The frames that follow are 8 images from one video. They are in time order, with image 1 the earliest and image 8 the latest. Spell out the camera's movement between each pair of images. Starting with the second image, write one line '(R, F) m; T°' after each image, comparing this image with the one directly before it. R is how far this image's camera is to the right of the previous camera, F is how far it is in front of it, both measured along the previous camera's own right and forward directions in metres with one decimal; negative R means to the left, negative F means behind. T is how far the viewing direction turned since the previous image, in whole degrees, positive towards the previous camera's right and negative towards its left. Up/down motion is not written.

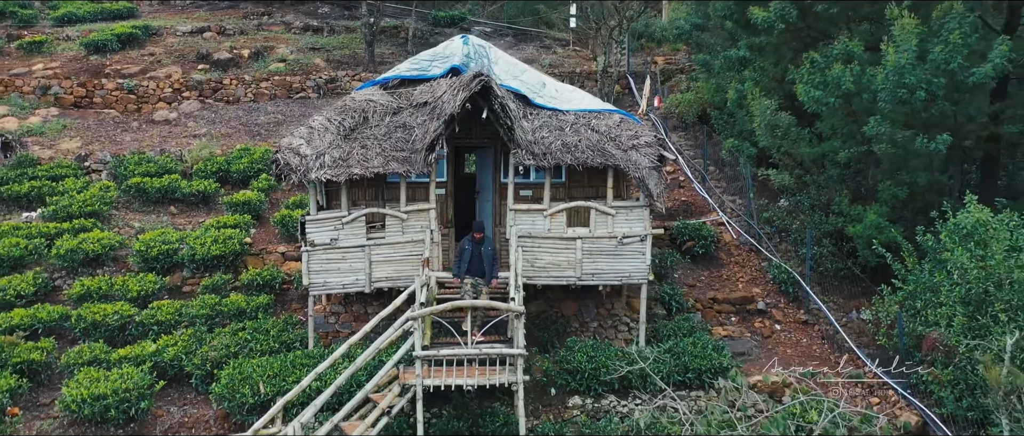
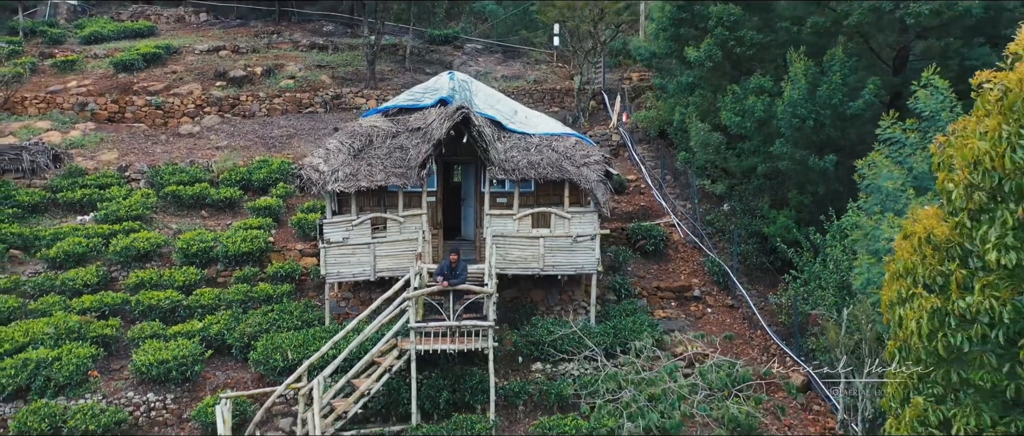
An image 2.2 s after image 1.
(+0.3, -2.6) m; 0°
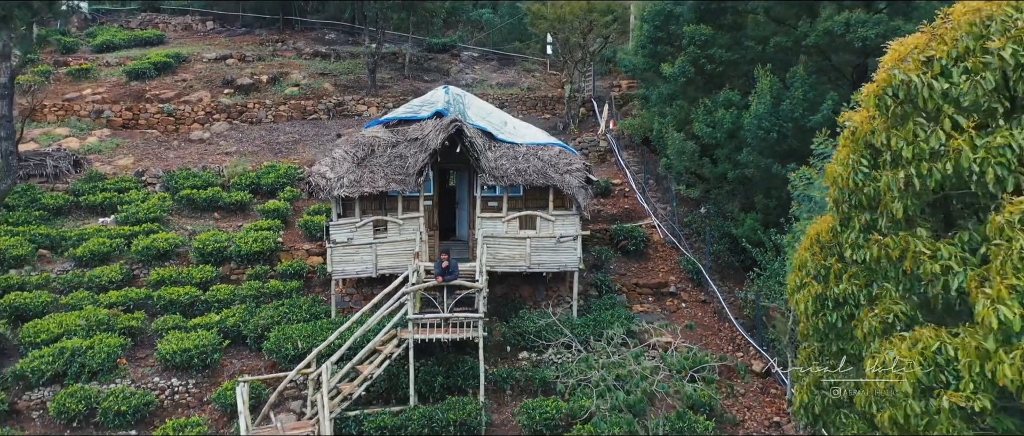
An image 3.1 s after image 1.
(+0.1, -1.3) m; 0°
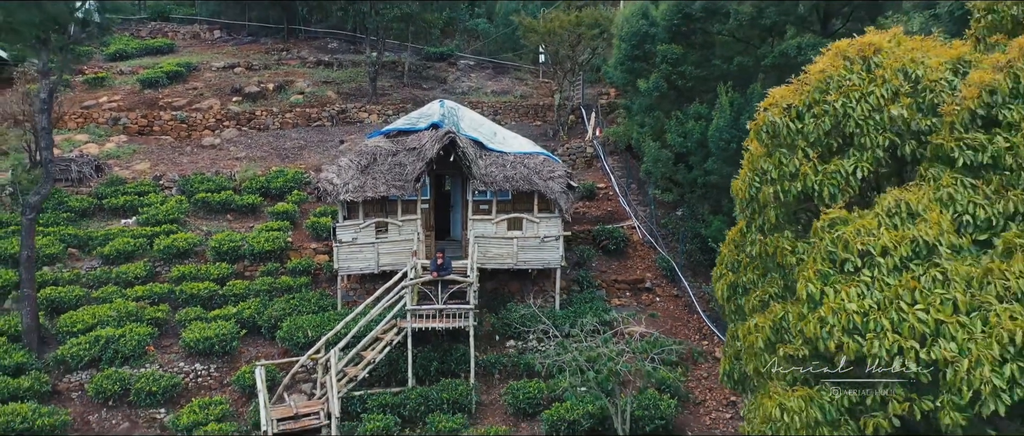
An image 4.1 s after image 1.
(+0.2, -1.5) m; 0°
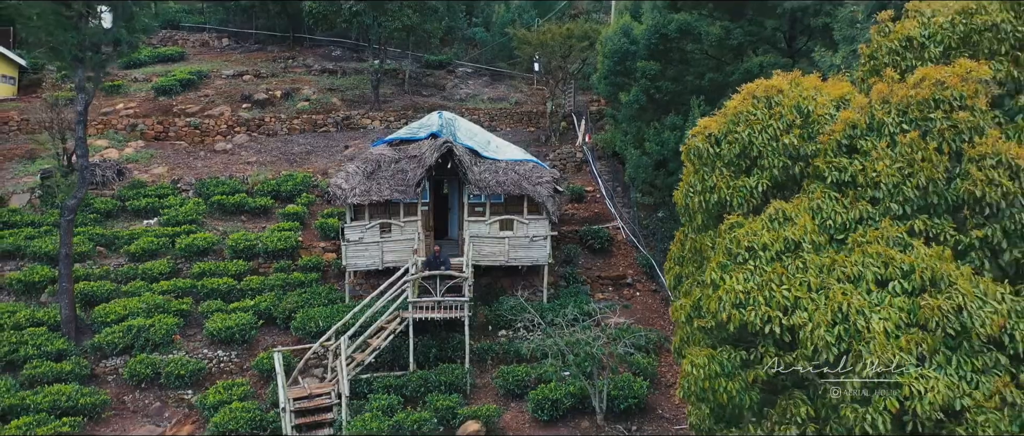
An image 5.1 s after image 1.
(+0.1, -1.6) m; 0°
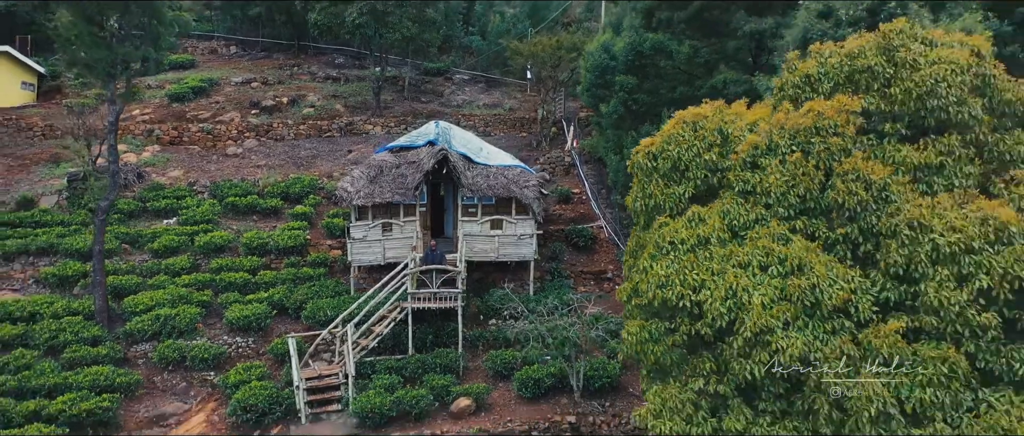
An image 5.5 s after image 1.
(+0.2, -1.8) m; 0°
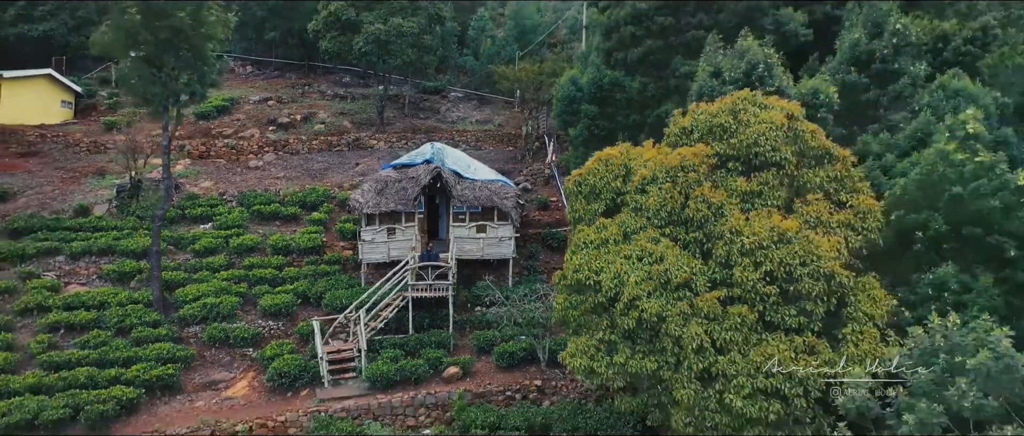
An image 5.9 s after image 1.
(+0.4, -4.1) m; 0°
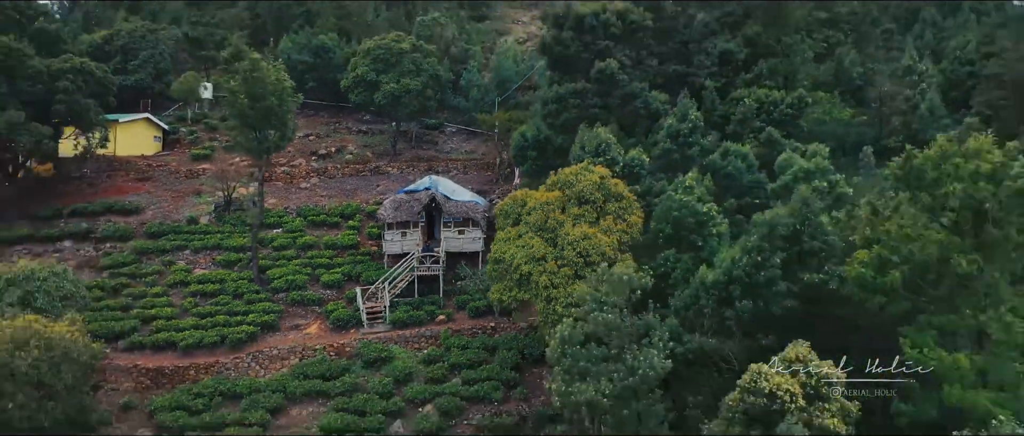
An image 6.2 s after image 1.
(+1.2, -12.9) m; 0°
